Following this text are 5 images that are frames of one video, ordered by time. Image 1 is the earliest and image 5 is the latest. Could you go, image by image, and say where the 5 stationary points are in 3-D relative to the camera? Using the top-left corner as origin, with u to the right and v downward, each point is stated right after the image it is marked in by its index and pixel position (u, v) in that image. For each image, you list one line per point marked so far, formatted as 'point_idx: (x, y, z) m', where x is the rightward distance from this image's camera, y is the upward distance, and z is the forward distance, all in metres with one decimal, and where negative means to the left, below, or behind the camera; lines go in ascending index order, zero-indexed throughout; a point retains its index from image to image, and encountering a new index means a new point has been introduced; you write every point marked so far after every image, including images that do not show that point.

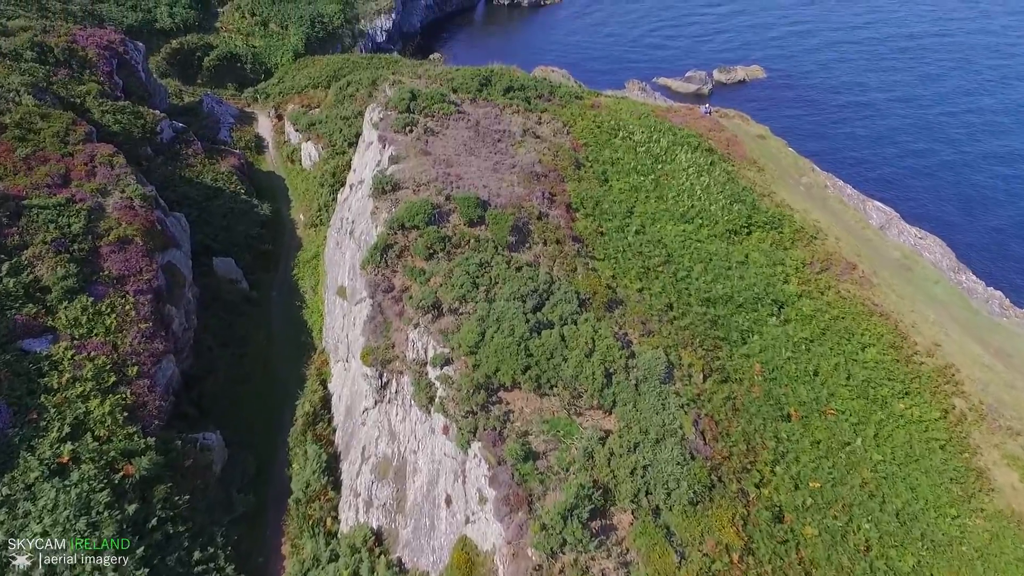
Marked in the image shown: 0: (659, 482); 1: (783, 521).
0: (+4.4, -5.9, +18.7) m
1: (+8.6, -7.3, +19.3) m
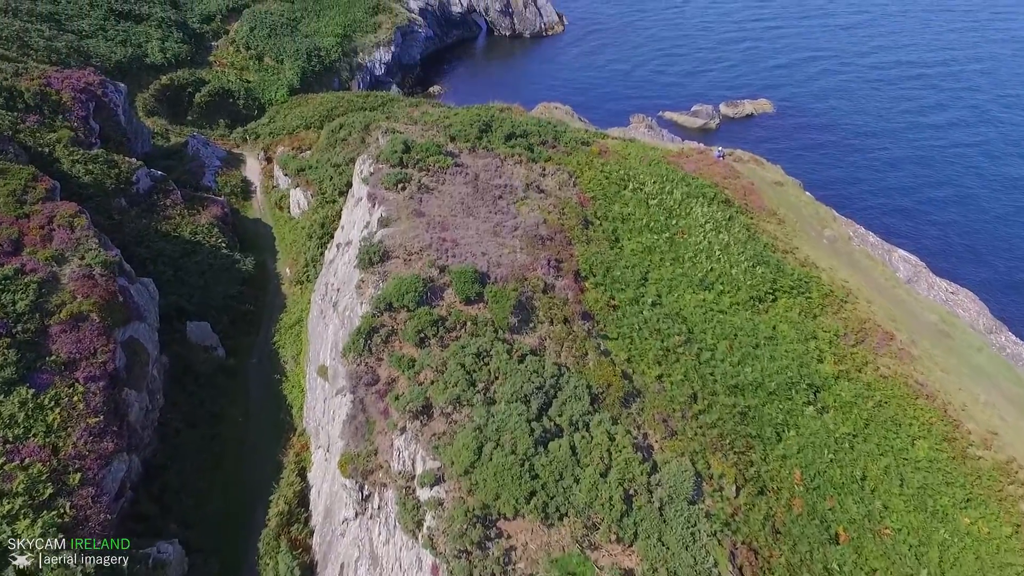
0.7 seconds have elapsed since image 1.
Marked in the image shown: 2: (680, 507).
0: (+4.5, -8.9, +15.3) m
1: (+8.6, -10.4, +15.8) m
2: (+5.0, -6.5, +18.5) m
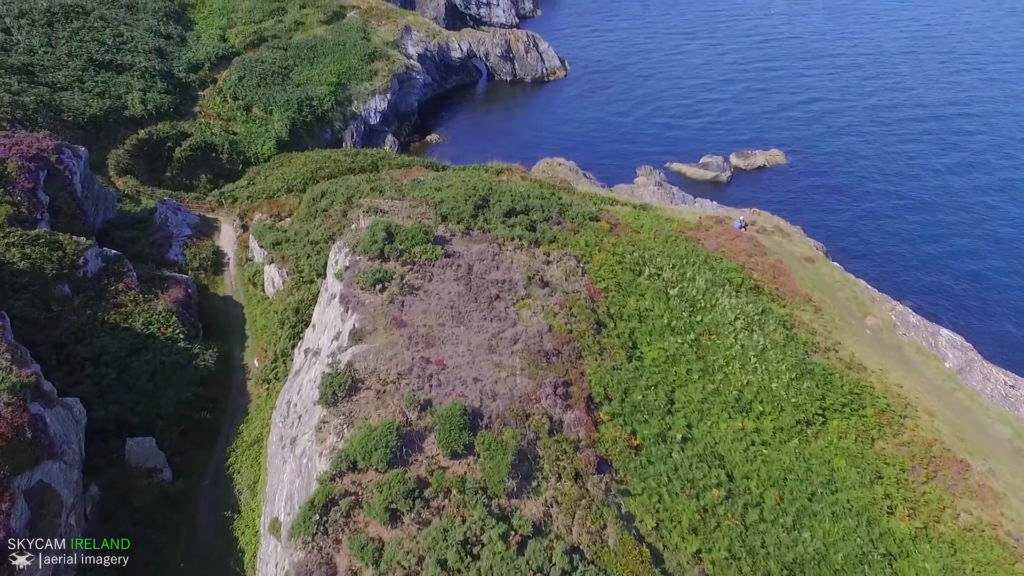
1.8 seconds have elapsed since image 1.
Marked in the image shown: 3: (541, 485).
0: (+4.4, -13.1, +9.8) m
1: (+8.5, -14.6, +10.3) m
2: (+5.0, -10.9, +13.2) m
3: (+0.9, -6.1, +19.1) m
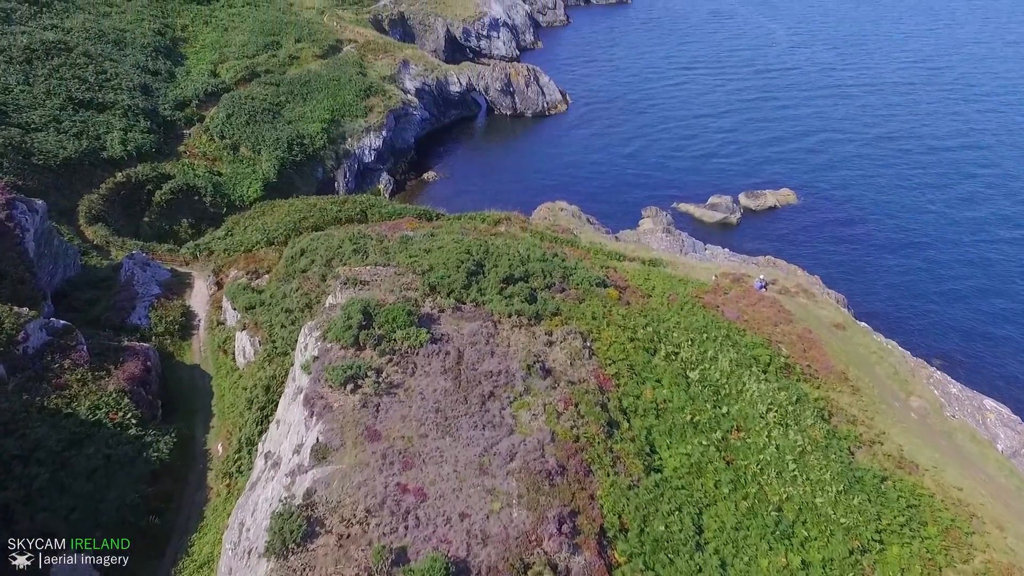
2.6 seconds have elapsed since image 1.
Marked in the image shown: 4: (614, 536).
0: (+4.2, -16.0, +5.3) m
1: (+8.3, -17.5, +5.8) m
2: (+4.8, -13.9, +8.8) m
3: (+0.8, -9.3, +14.9) m
4: (+3.2, -7.6, +19.1) m
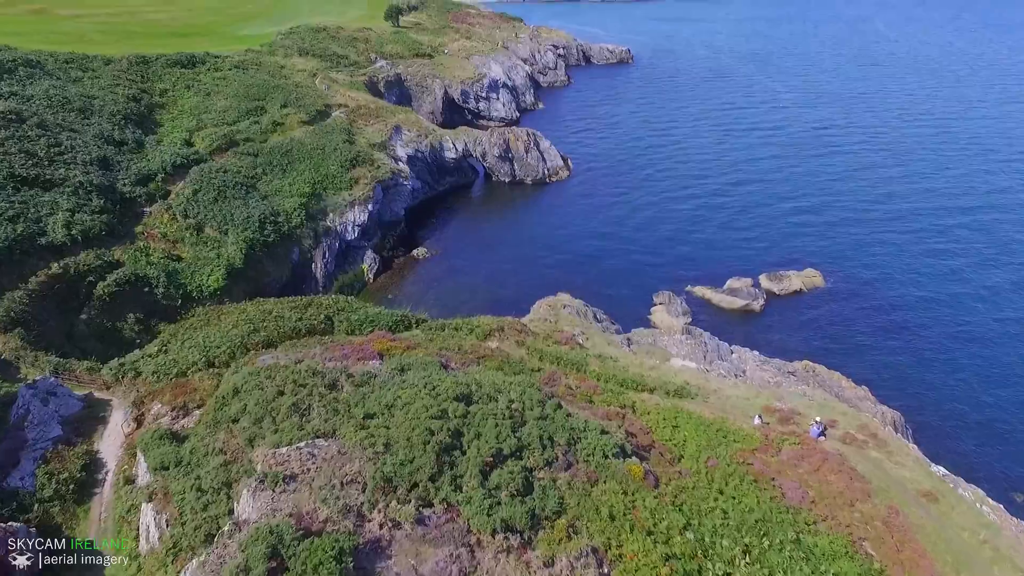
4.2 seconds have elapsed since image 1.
0: (+3.6, -20.7, -4.1) m
1: (+7.8, -22.2, -3.8) m
2: (+4.2, -18.9, -0.5) m
3: (+0.3, -14.8, +5.9) m
4: (+2.6, -13.4, +10.3) m
